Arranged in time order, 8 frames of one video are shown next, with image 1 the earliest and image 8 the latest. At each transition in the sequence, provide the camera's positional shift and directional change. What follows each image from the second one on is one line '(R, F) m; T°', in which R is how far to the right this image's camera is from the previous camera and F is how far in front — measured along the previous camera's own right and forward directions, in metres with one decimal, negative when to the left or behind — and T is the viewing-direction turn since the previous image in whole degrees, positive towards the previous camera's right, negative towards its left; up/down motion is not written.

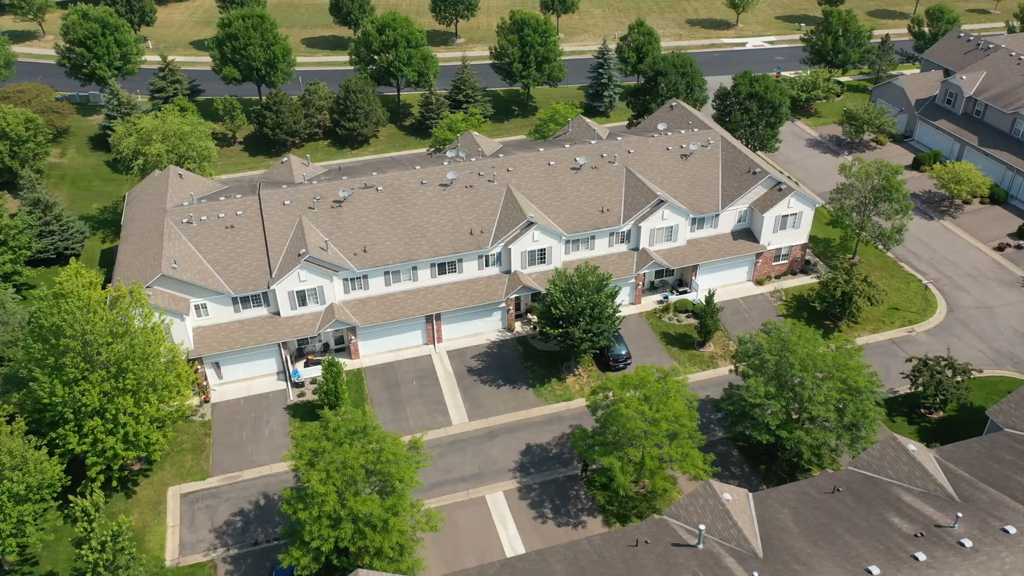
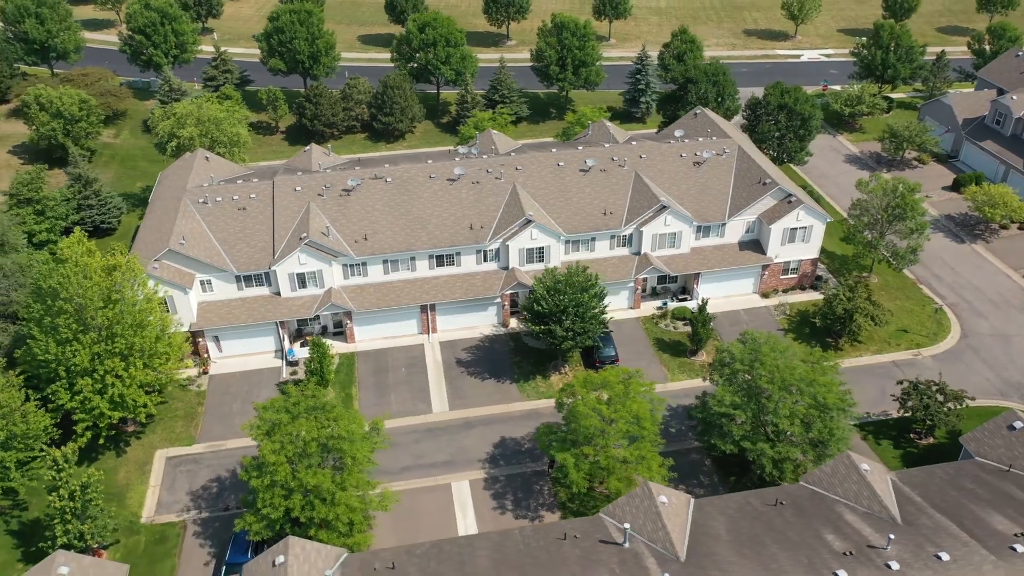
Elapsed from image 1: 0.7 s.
(+4.7, -0.4) m; -5°
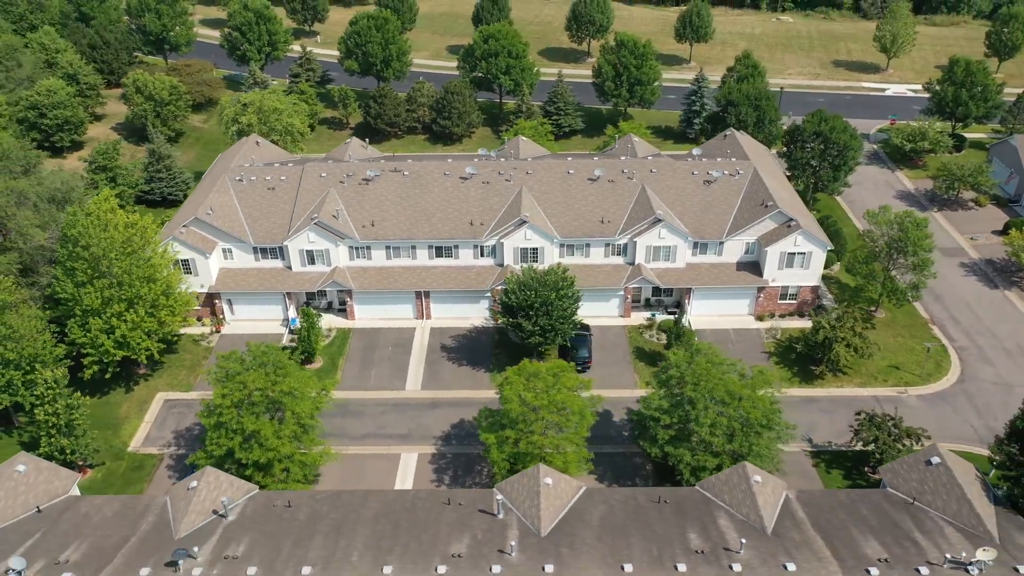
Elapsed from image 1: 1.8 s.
(+8.3, -1.6) m; -9°
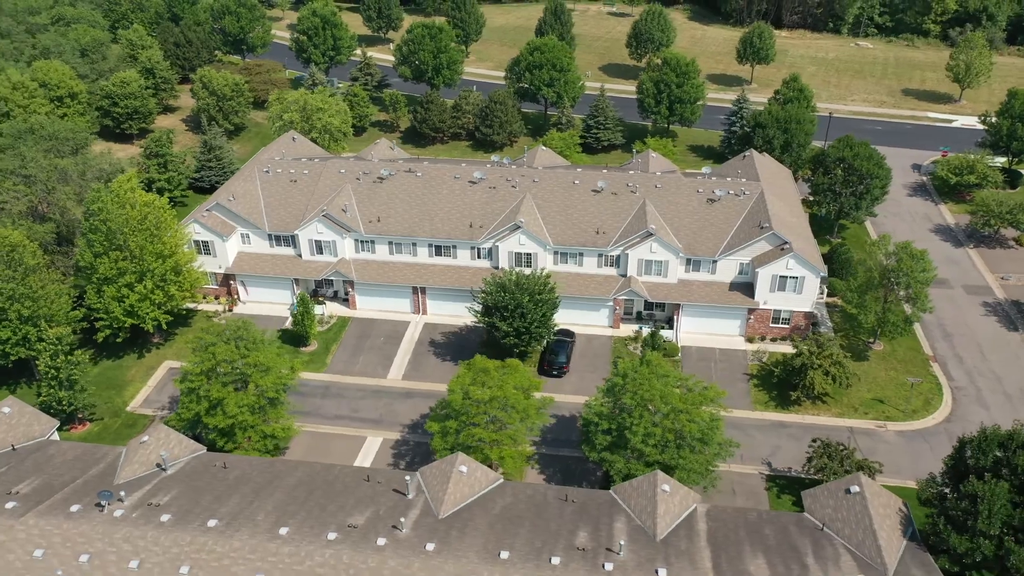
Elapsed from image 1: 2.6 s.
(+6.8, -1.0) m; -7°
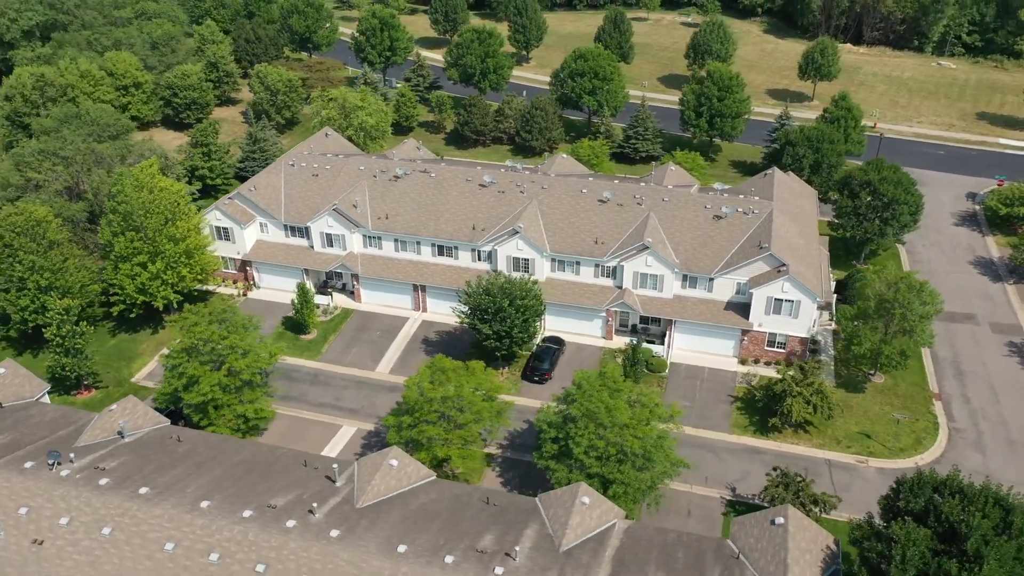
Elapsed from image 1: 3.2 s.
(+6.2, -0.1) m; -7°
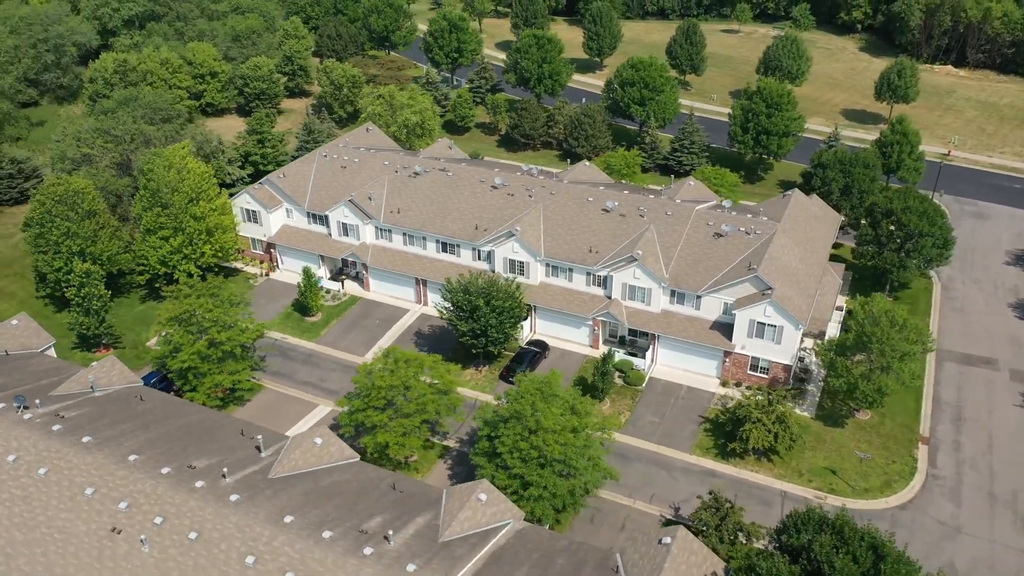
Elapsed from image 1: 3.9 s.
(+7.9, -0.3) m; -8°
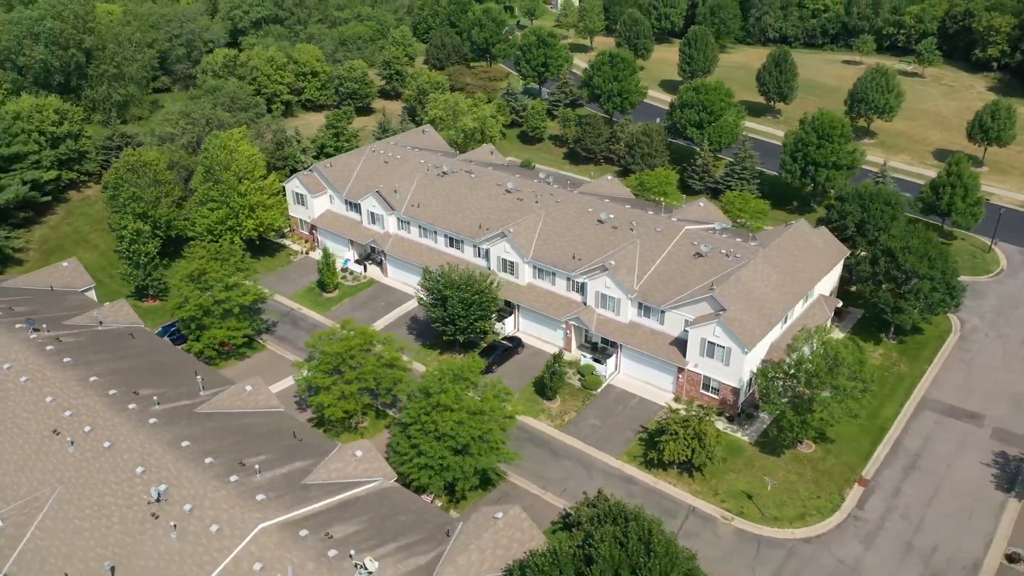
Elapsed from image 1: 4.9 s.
(+11.7, -1.7) m; -12°
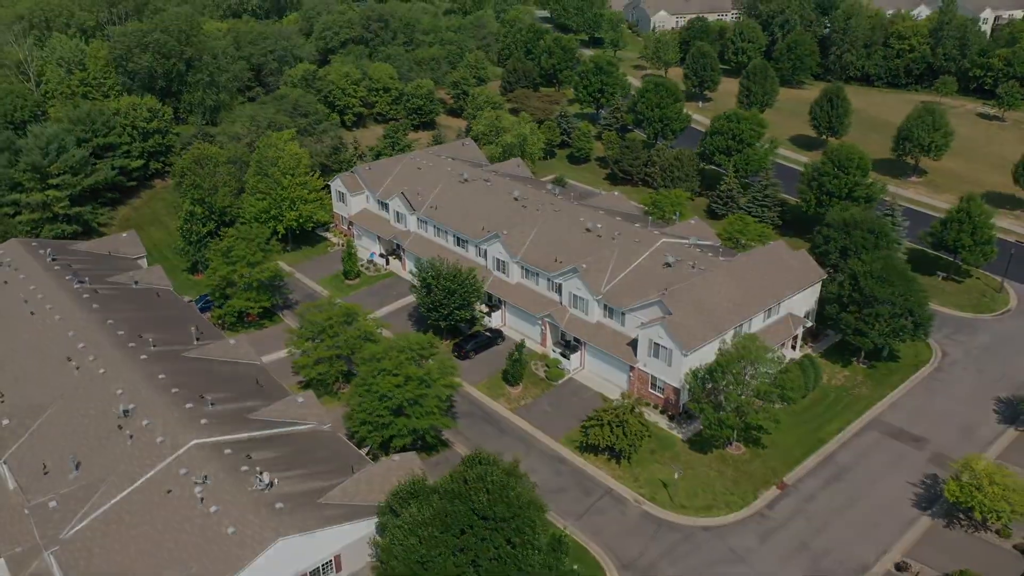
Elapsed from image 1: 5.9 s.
(+9.7, -4.0) m; -9°
